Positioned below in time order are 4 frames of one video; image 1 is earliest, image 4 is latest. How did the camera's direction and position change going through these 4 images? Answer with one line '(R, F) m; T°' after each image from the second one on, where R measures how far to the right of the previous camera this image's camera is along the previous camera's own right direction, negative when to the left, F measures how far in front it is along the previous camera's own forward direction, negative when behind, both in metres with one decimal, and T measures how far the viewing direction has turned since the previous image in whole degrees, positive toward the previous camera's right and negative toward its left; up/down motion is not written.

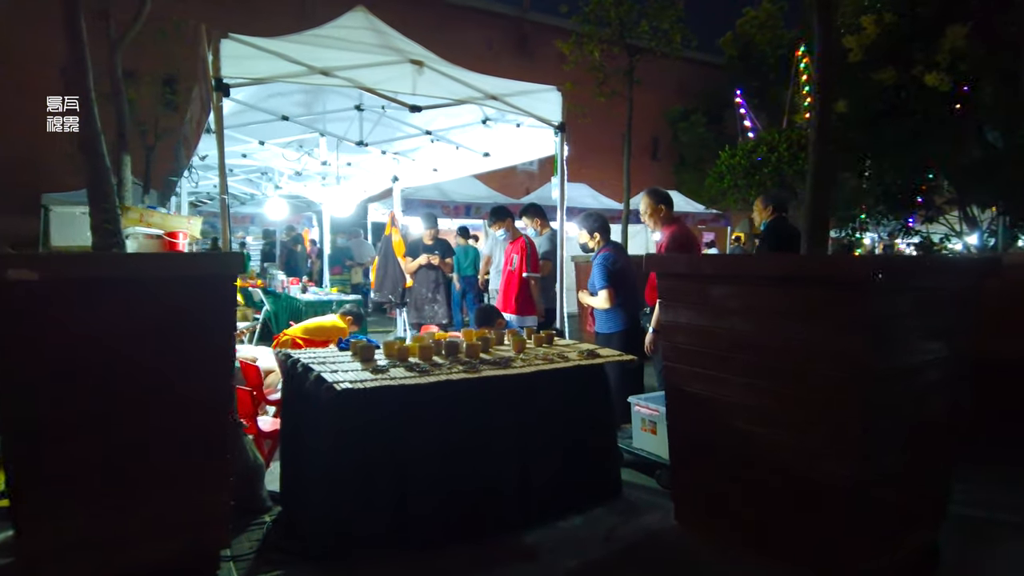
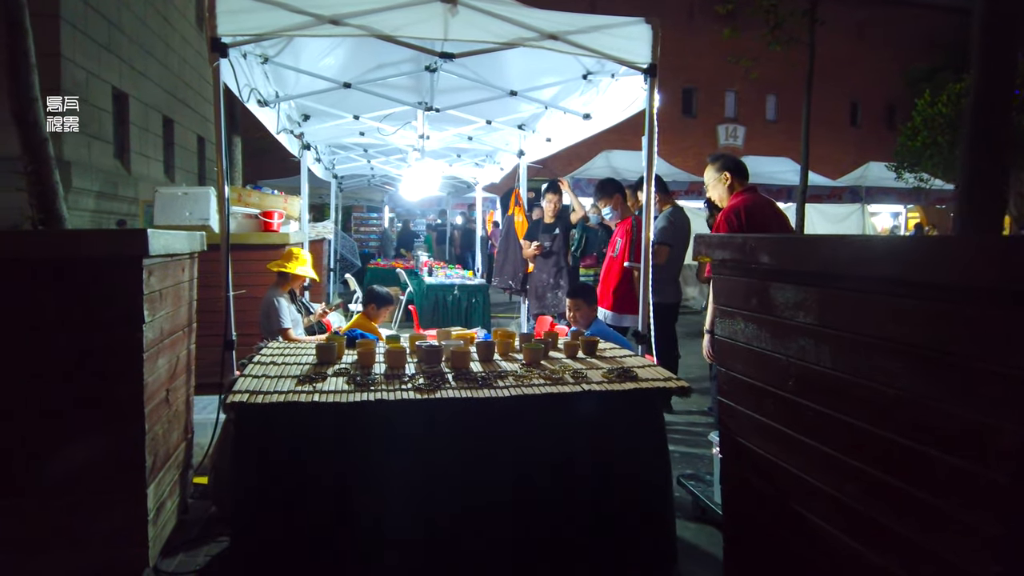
(+0.9, +1.0) m; -19°
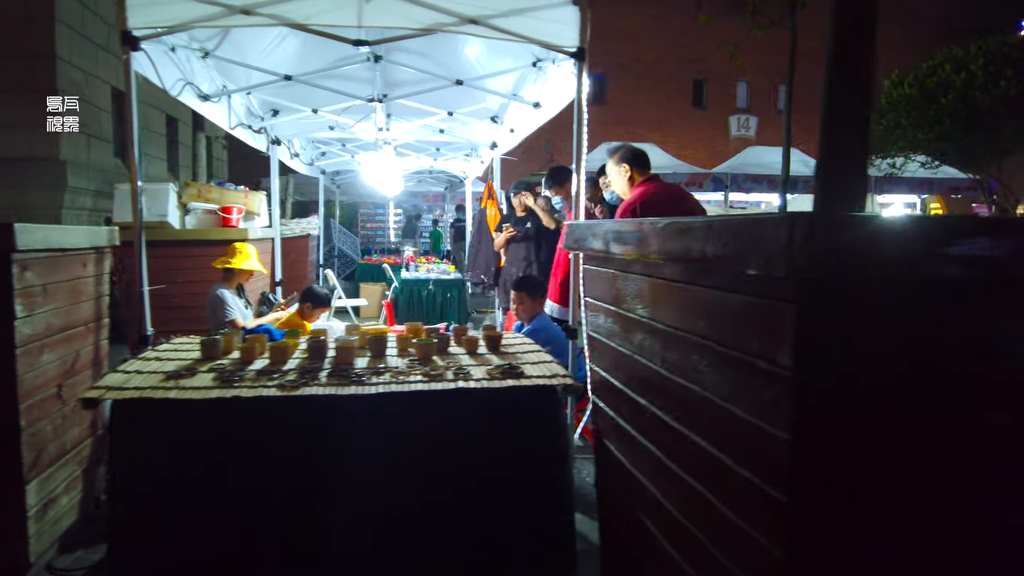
(+0.6, +0.1) m; -2°
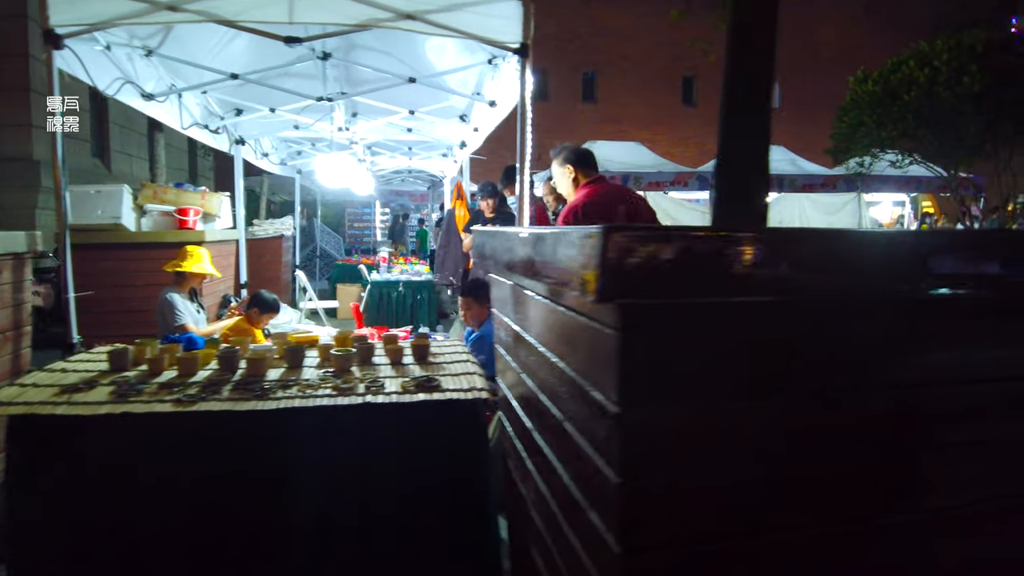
(+0.3, +0.1) m; 0°
